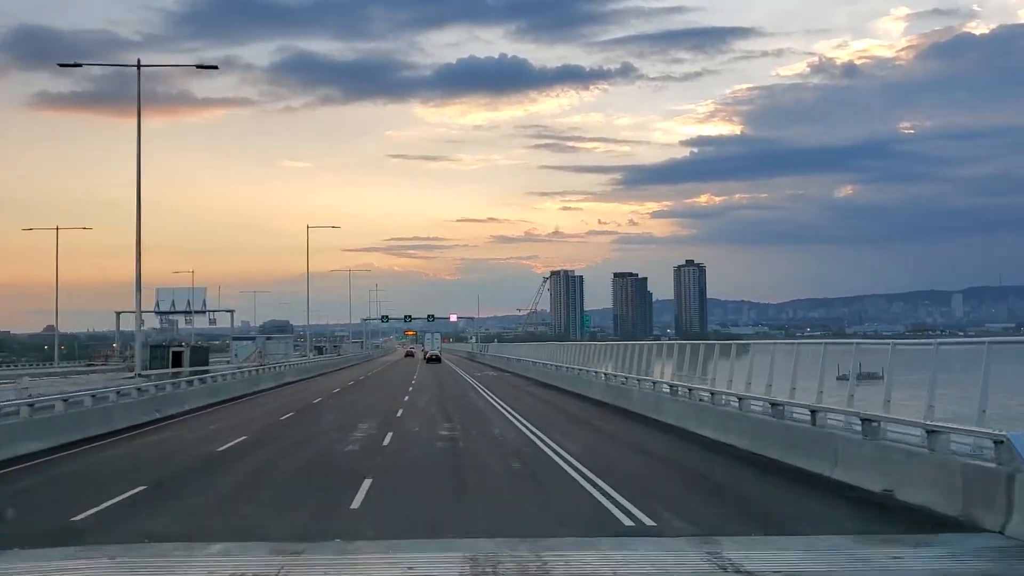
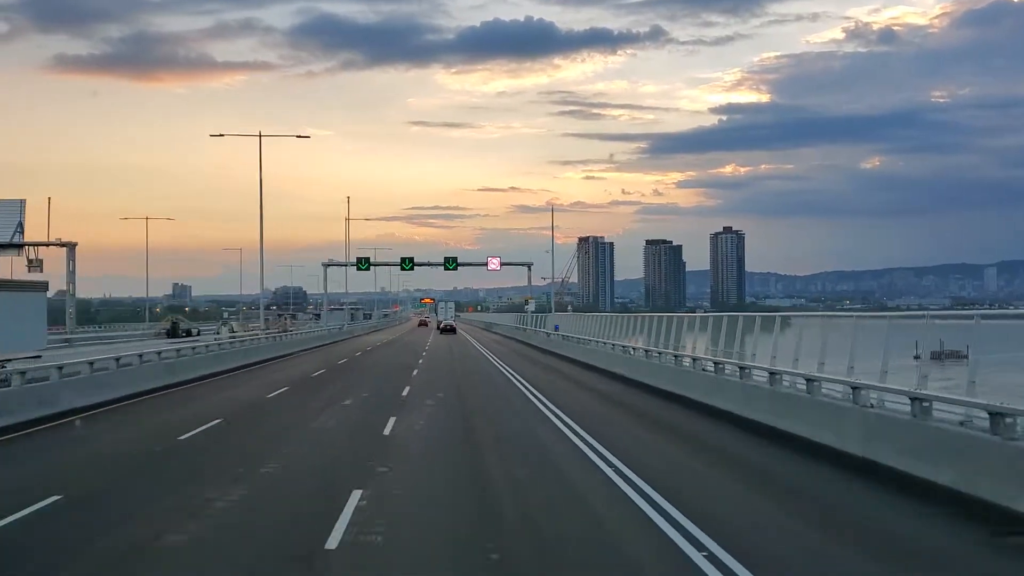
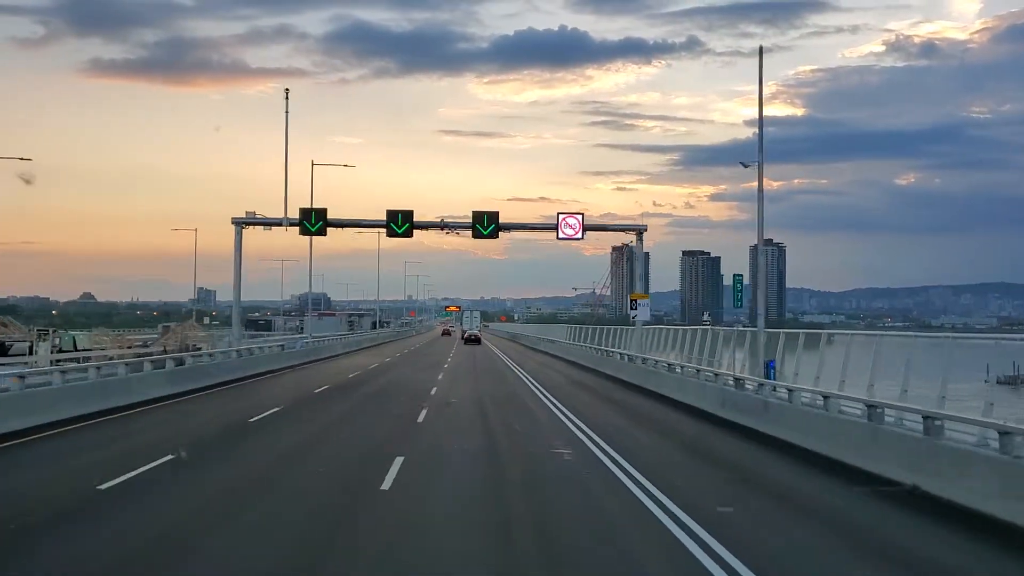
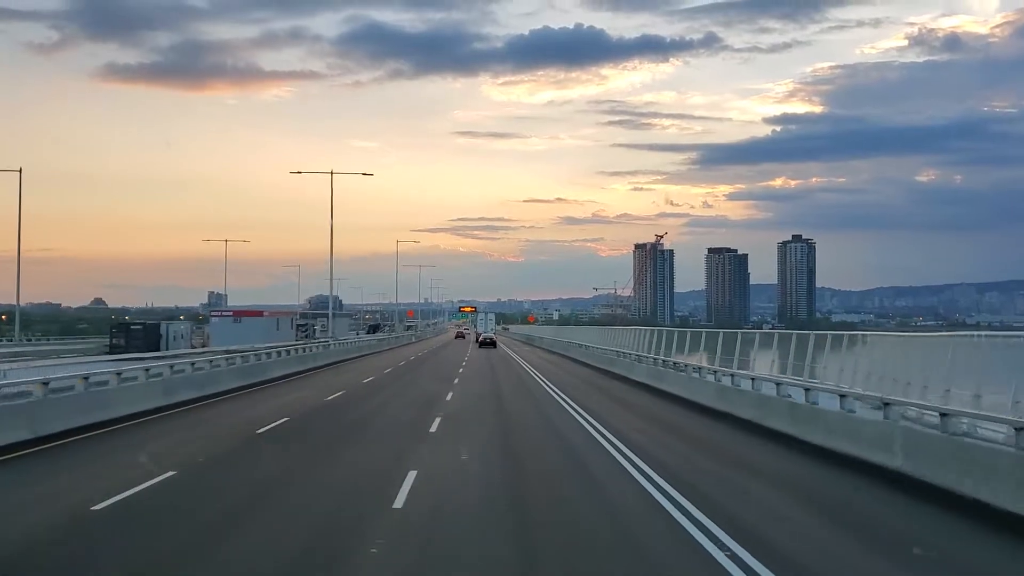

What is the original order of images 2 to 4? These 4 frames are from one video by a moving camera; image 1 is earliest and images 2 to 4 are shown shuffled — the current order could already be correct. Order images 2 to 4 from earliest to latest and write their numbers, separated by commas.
2, 3, 4
